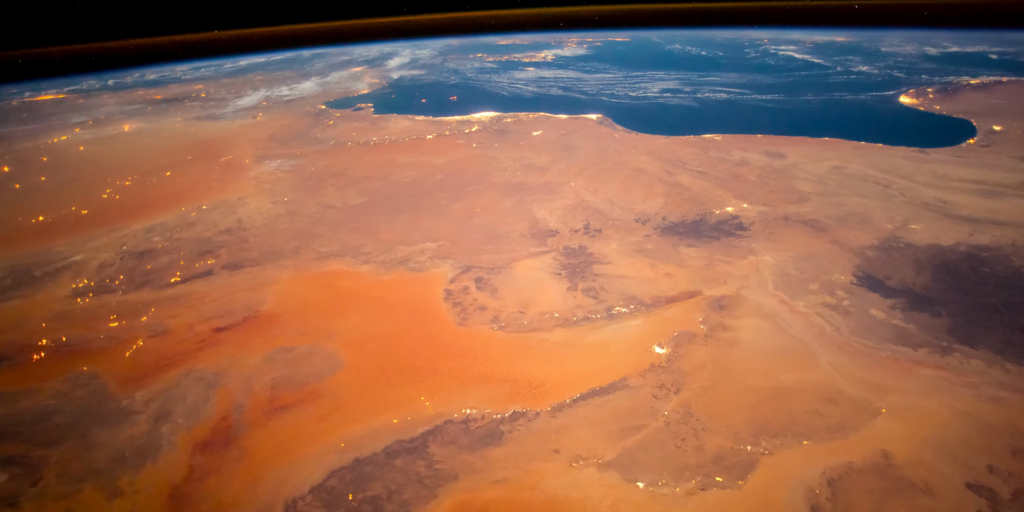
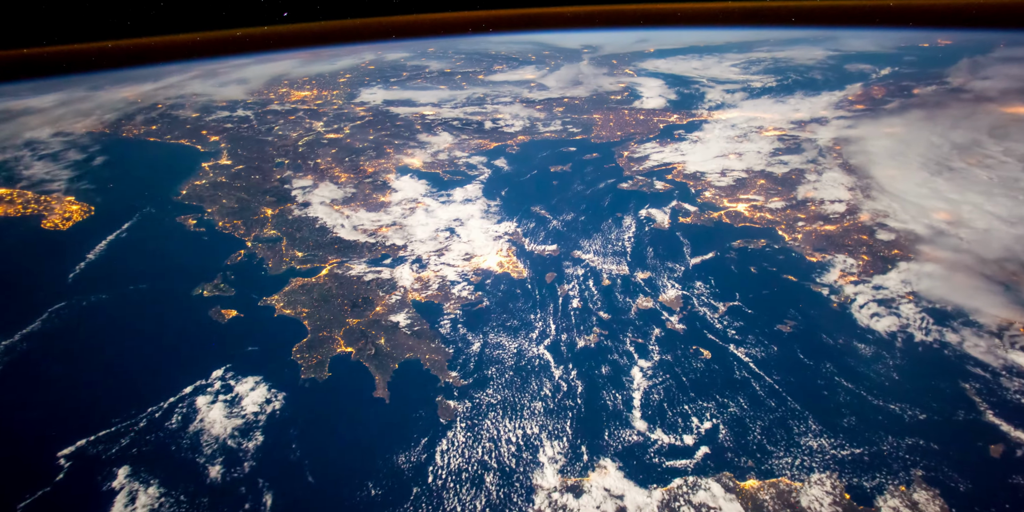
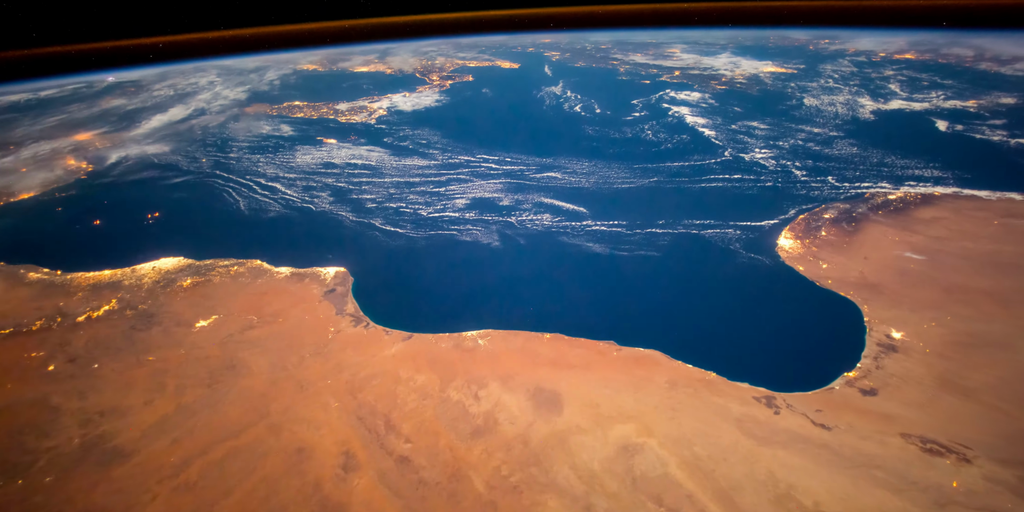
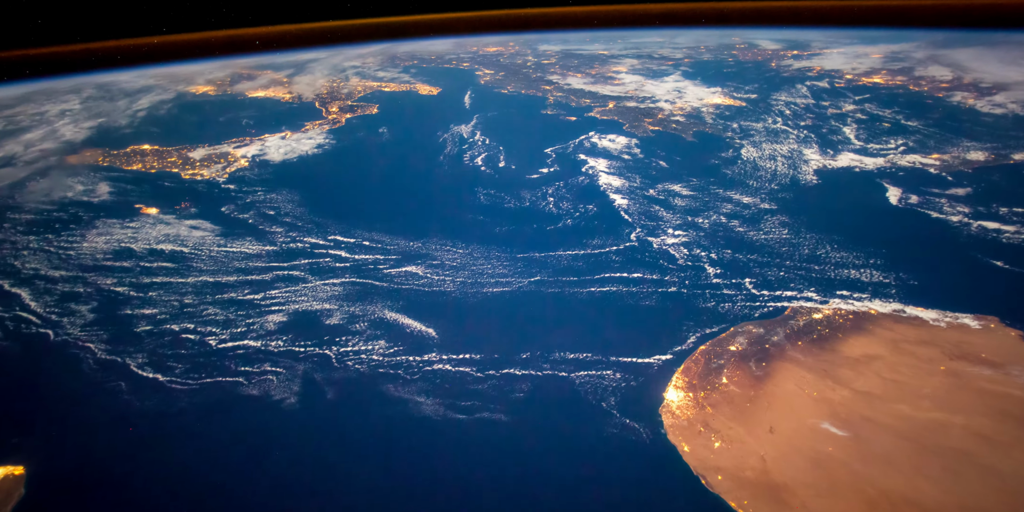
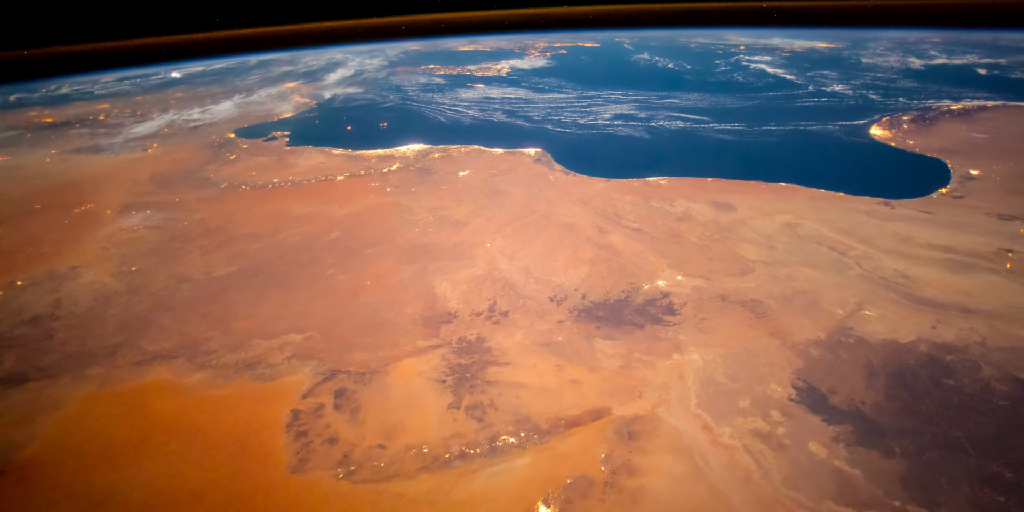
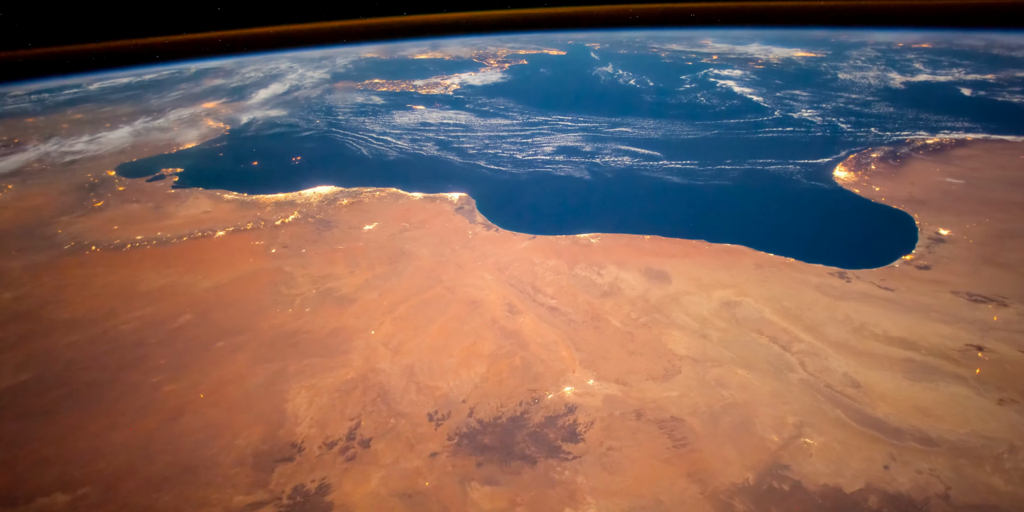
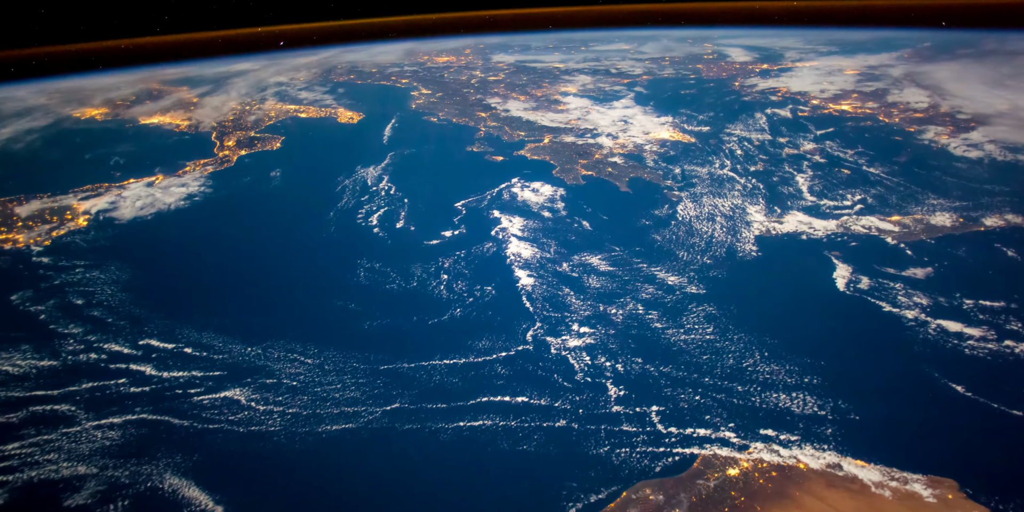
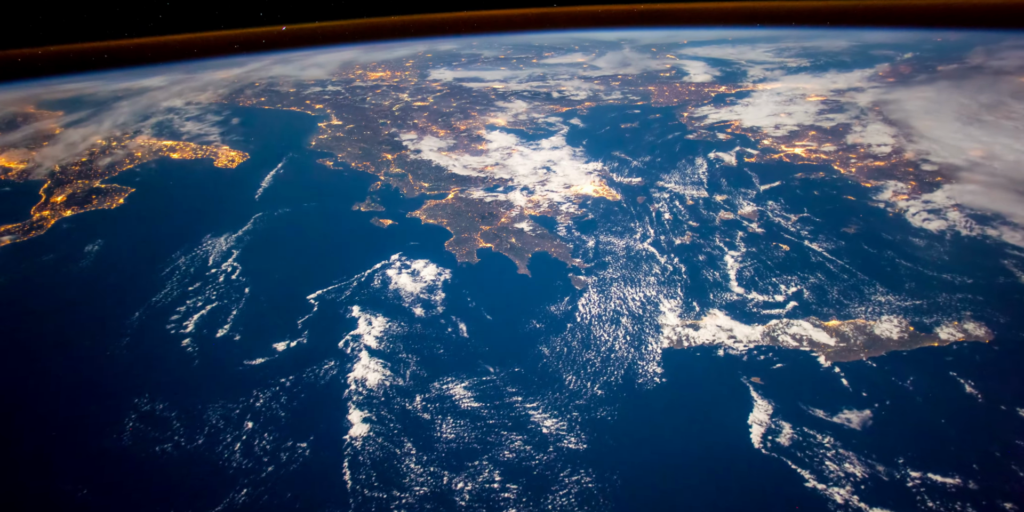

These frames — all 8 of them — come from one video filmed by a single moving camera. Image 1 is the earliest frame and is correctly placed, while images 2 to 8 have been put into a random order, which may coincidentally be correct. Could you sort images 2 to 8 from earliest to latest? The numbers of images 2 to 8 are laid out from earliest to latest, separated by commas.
5, 6, 3, 4, 7, 8, 2
